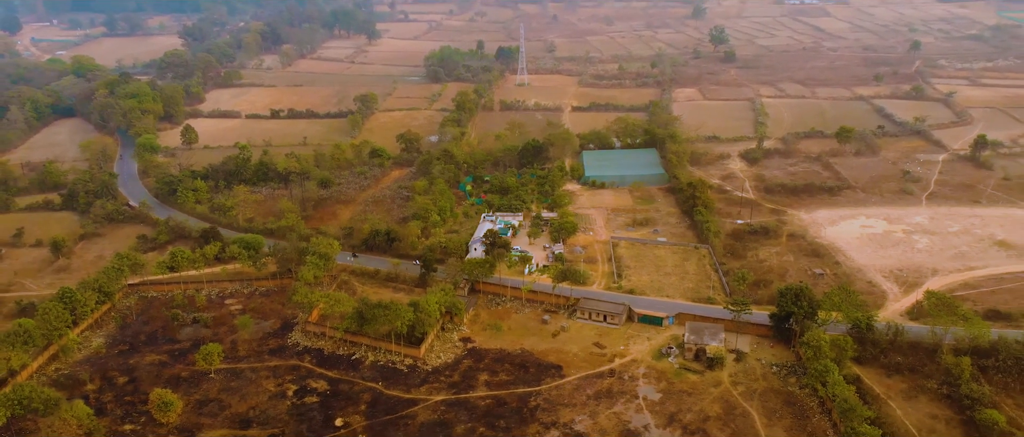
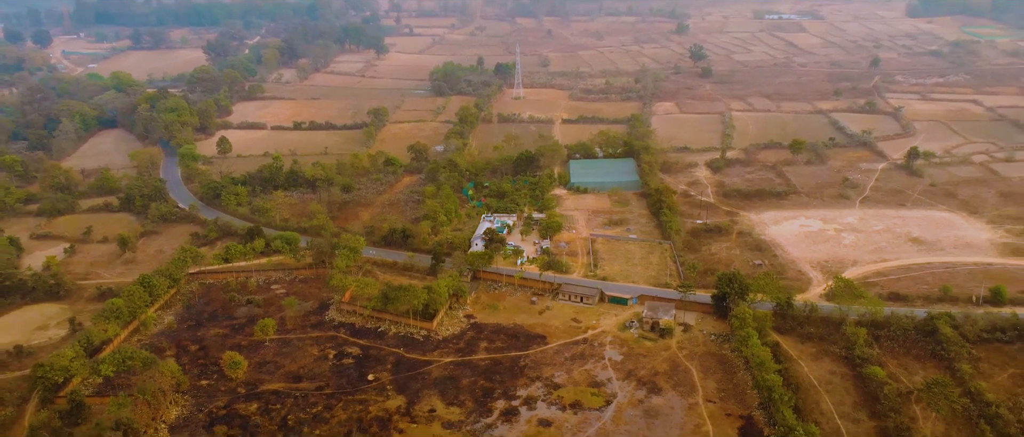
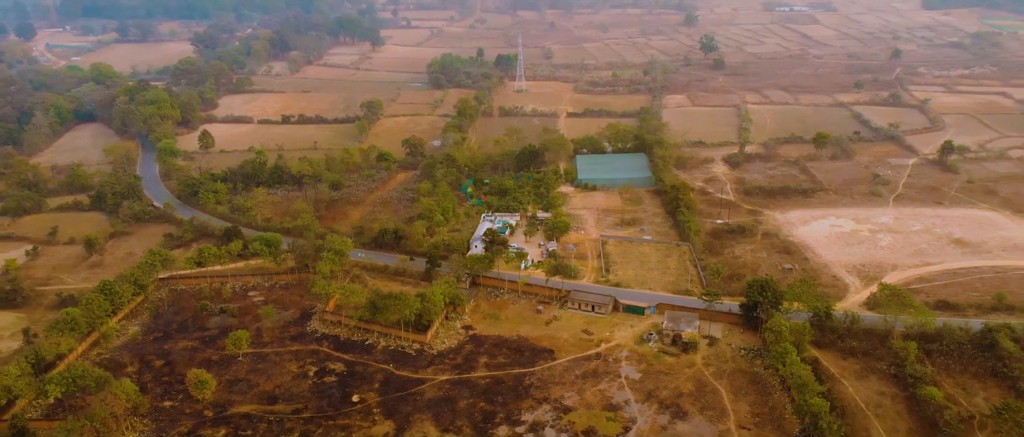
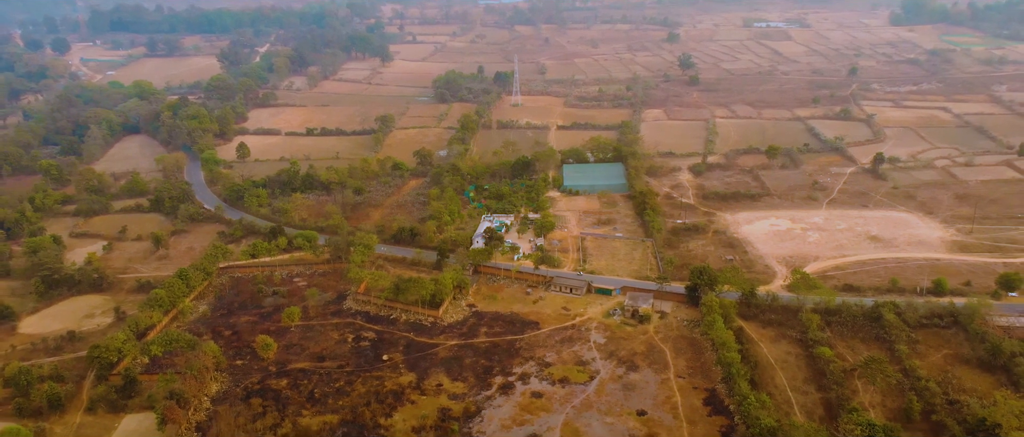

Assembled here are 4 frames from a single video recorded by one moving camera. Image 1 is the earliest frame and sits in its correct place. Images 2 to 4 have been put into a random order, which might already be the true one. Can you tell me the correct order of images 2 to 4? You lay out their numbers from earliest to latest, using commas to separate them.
3, 2, 4
